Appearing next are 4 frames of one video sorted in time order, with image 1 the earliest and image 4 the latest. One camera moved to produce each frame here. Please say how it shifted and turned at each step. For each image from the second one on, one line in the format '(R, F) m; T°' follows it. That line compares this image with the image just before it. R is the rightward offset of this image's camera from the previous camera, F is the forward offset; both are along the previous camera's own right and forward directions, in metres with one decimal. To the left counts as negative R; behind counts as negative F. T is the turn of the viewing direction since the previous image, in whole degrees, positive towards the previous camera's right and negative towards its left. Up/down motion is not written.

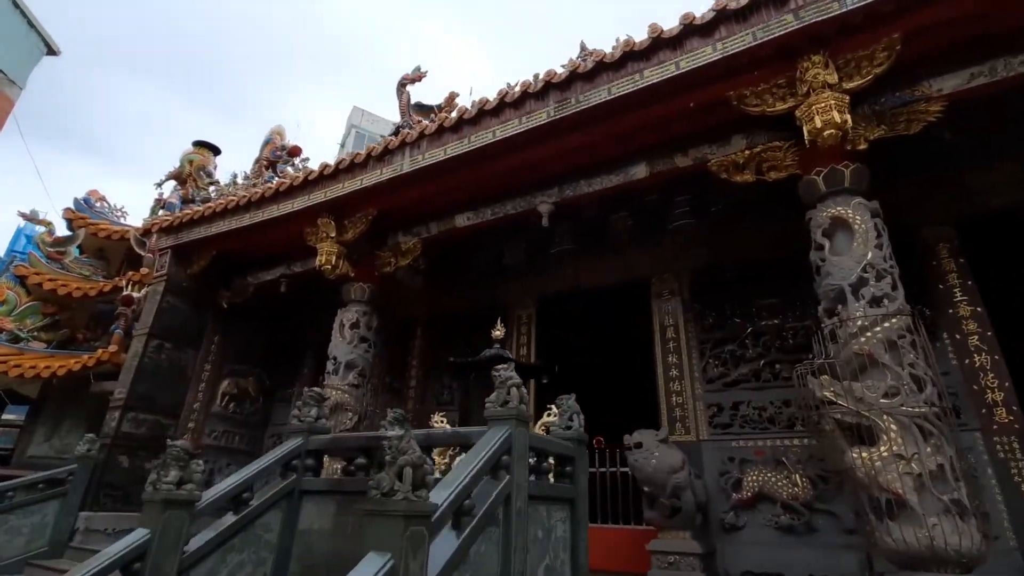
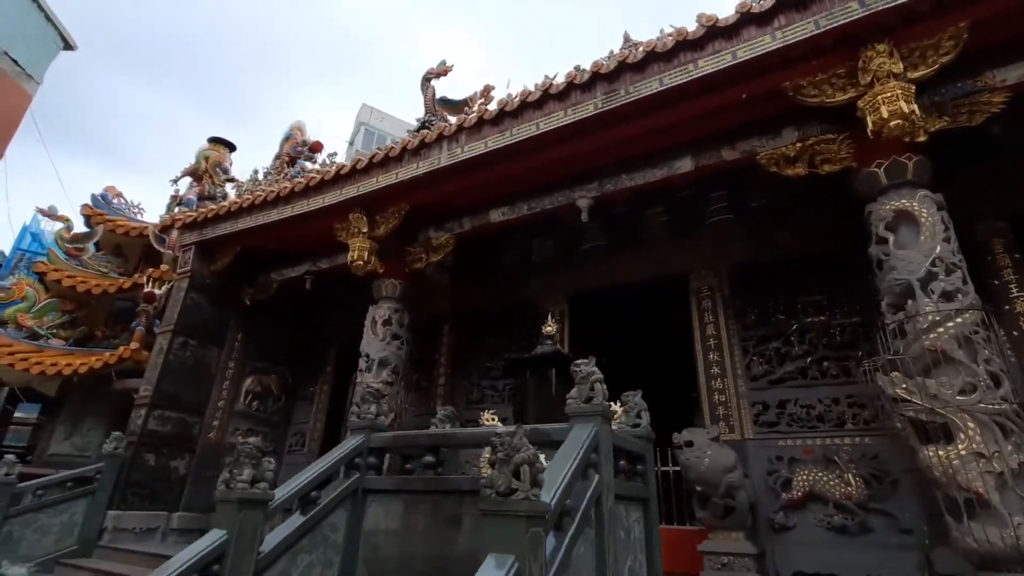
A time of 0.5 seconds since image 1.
(-0.4, +0.1) m; 0°
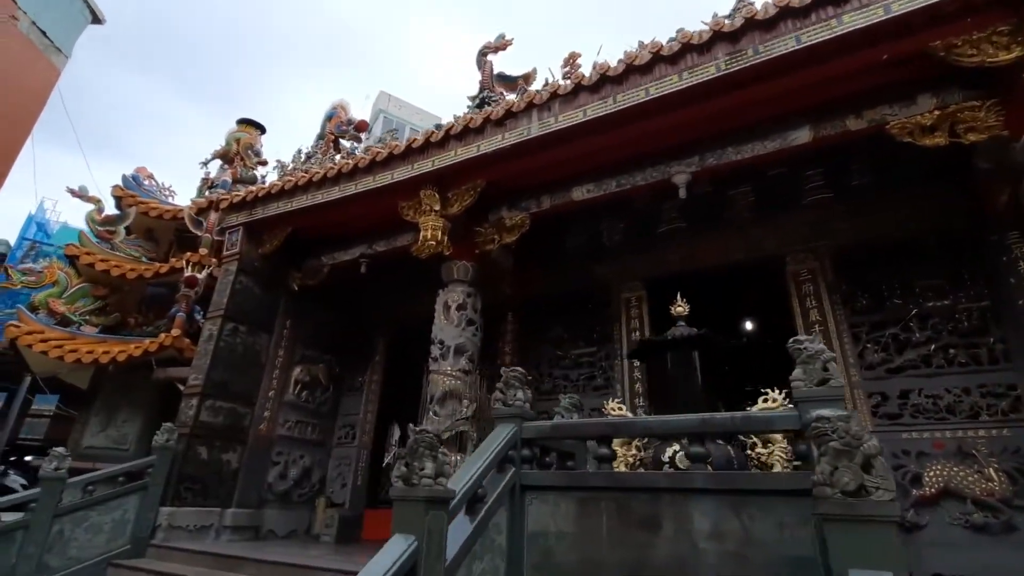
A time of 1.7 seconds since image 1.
(-0.8, +0.3) m; 0°
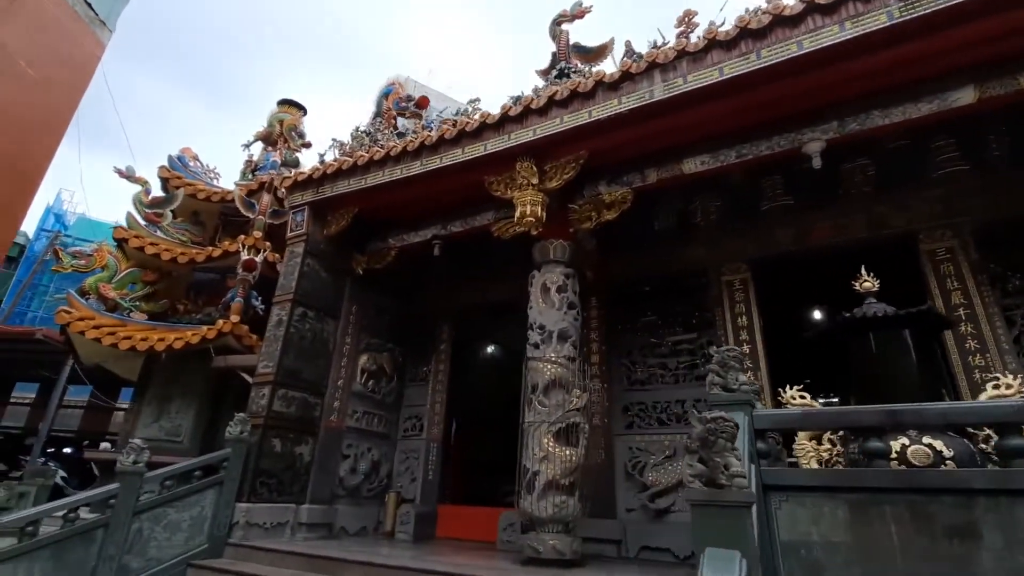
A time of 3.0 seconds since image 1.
(-0.9, +0.4) m; 0°
